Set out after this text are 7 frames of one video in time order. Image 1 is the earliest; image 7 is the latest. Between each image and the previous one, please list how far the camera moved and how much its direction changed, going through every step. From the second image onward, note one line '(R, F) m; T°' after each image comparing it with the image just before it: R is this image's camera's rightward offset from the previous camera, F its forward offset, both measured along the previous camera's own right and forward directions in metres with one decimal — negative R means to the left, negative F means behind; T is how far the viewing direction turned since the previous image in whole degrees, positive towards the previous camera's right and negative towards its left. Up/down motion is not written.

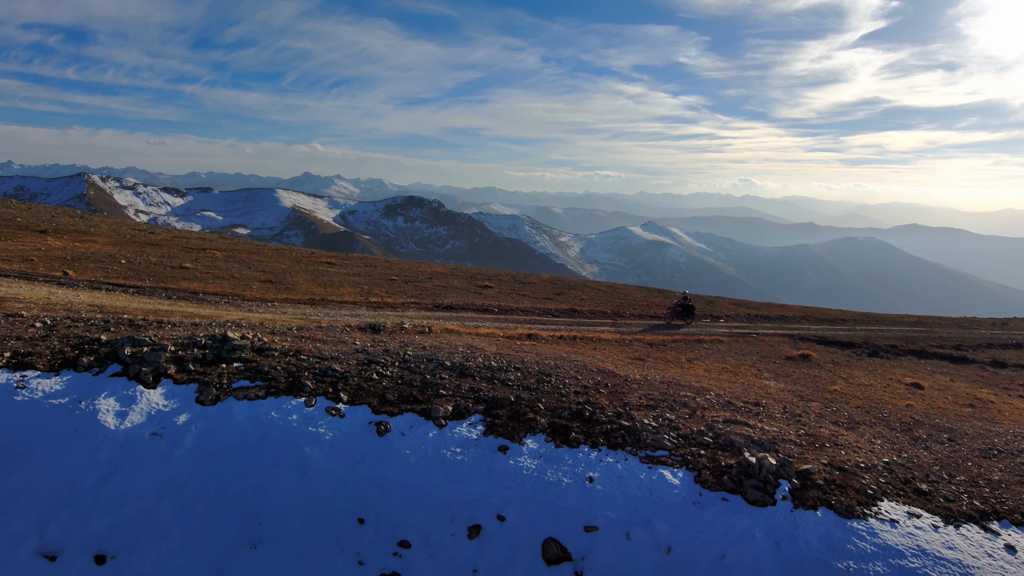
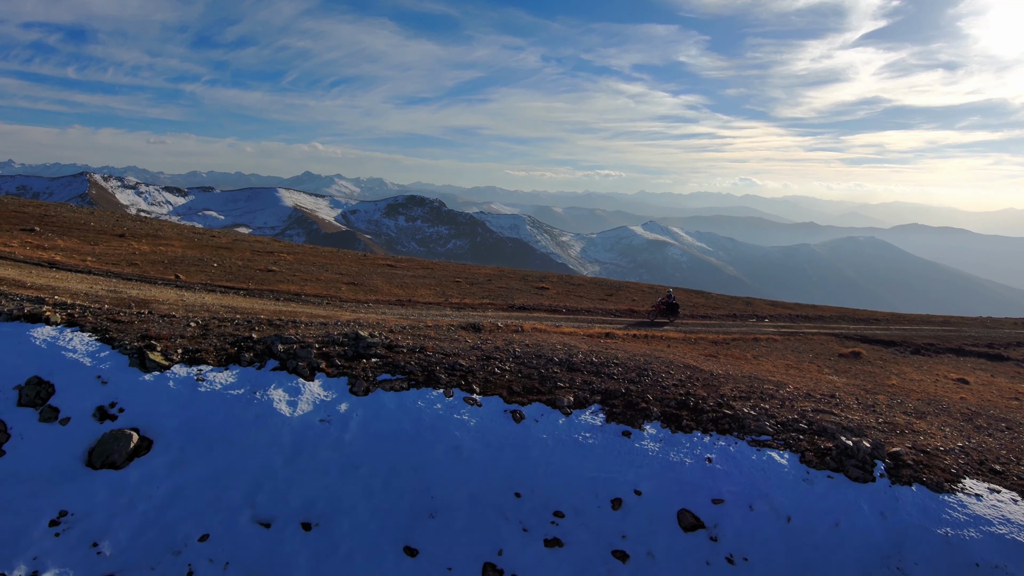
(-3.6, -1.9) m; 0°
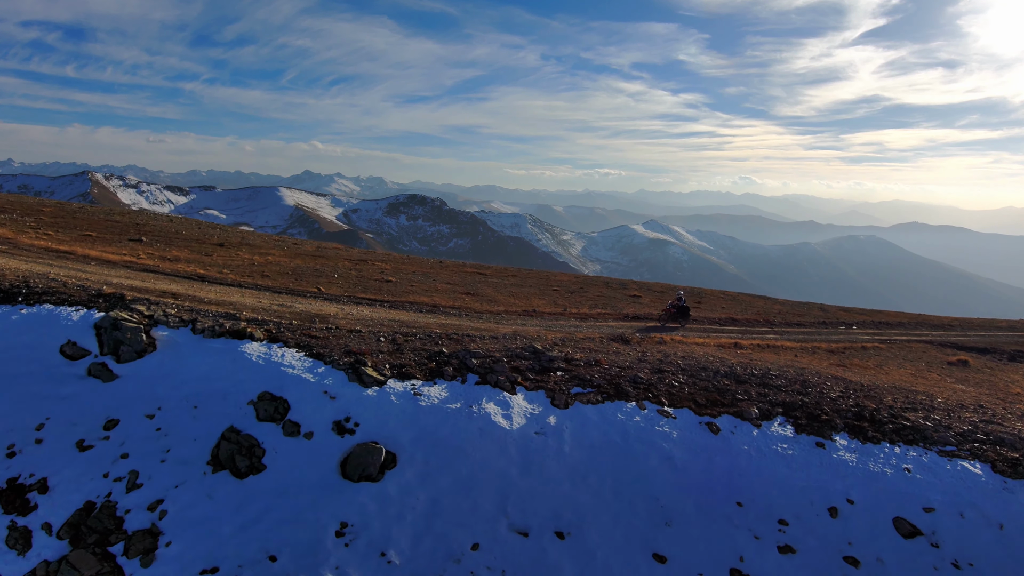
(-6.3, -0.8) m; 0°
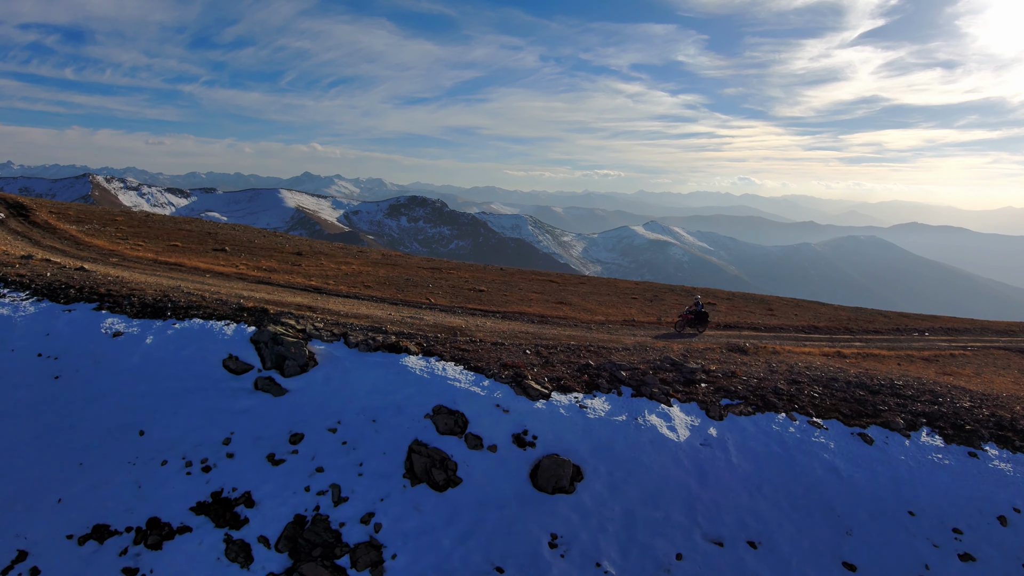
(-5.2, -0.5) m; 0°
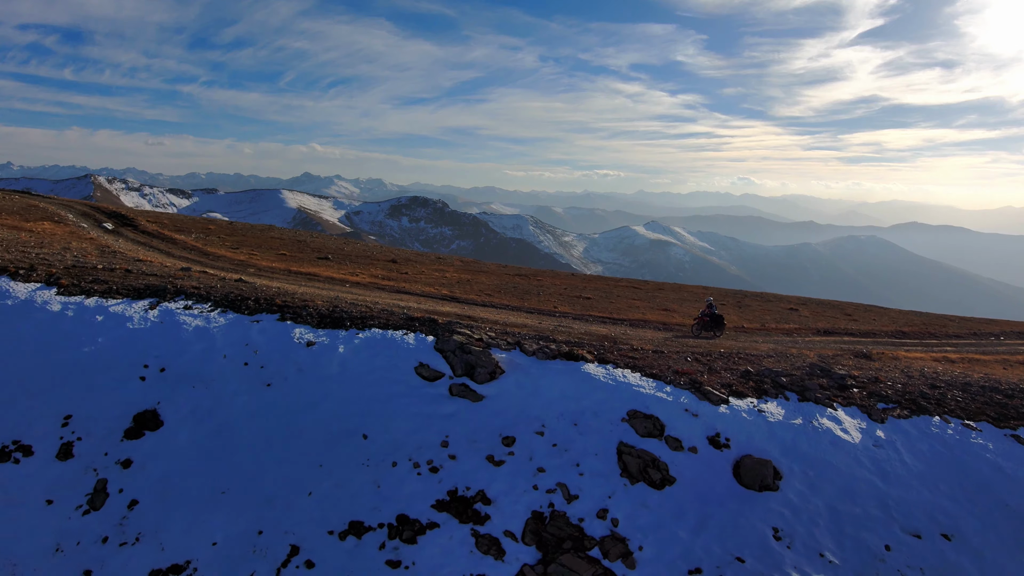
(-6.3, -1.3) m; 0°
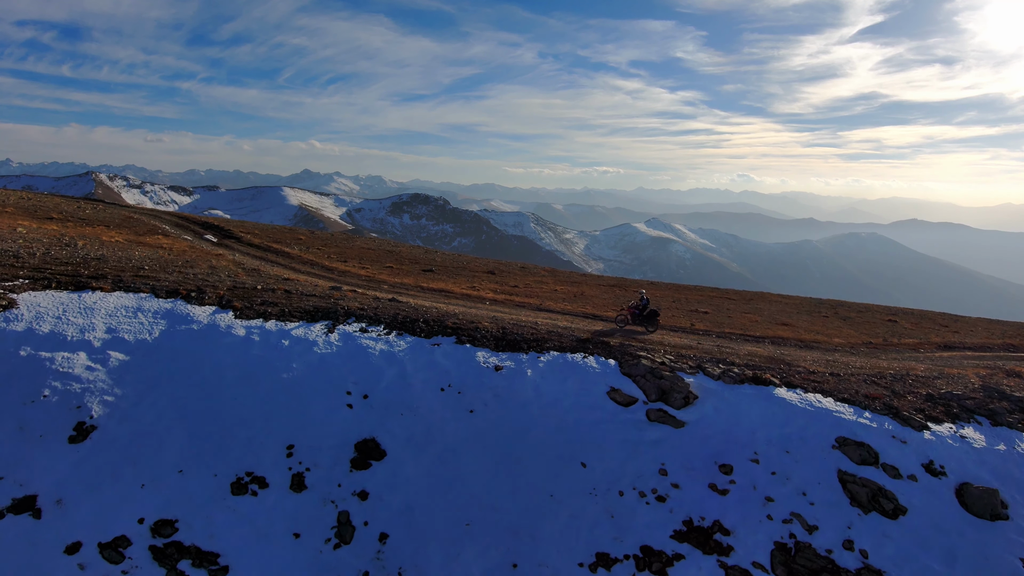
(-7.1, 0.0) m; 0°
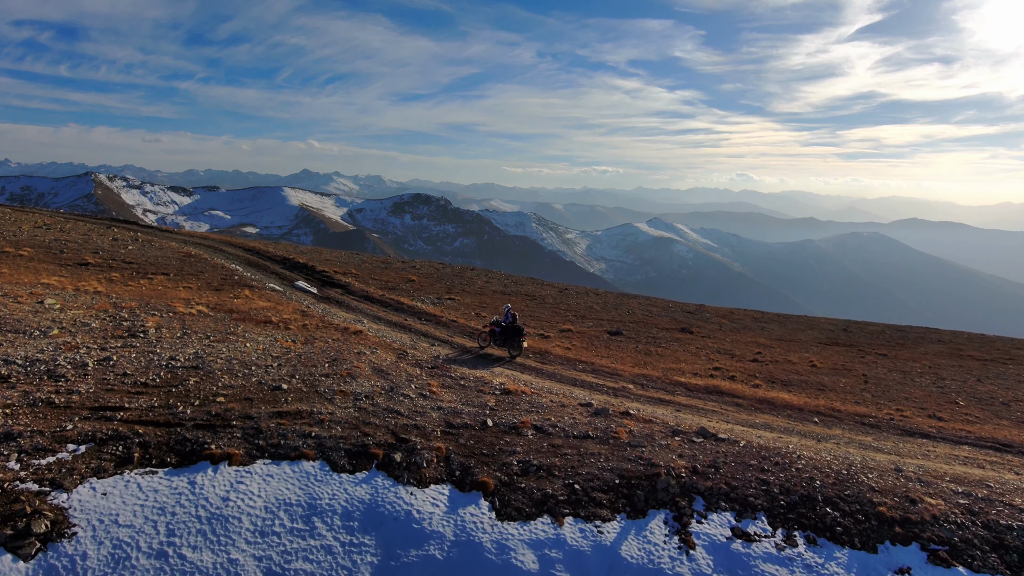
(-10.7, +10.7) m; 0°
